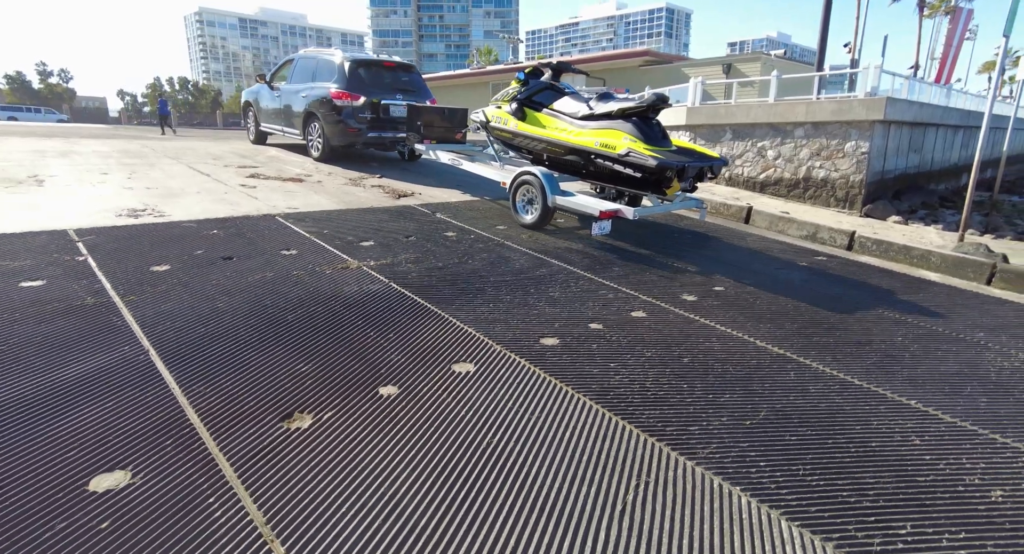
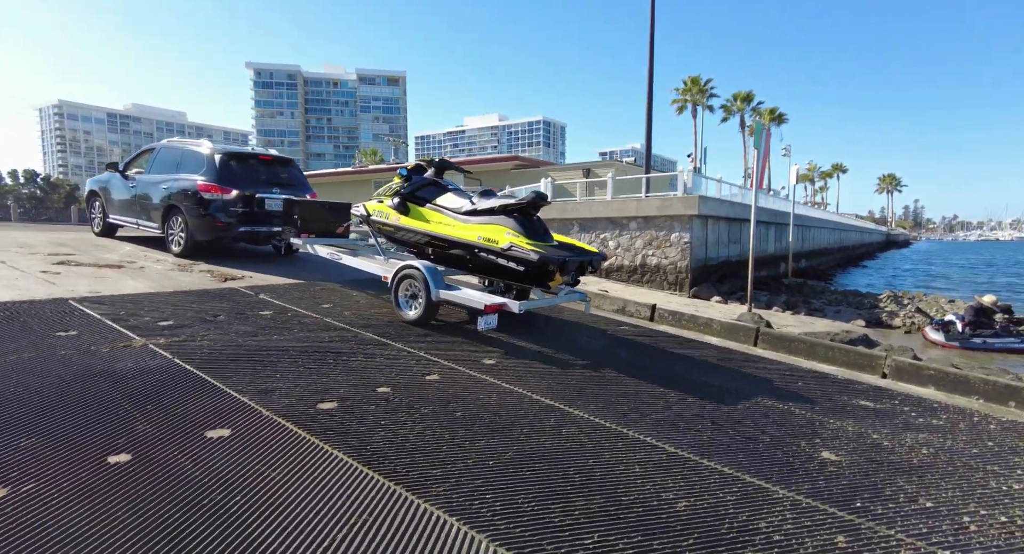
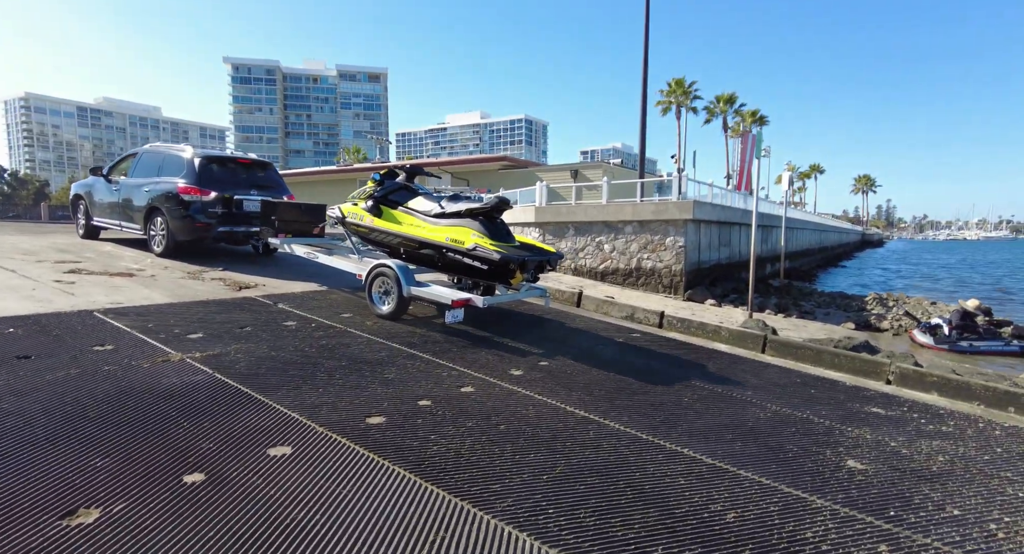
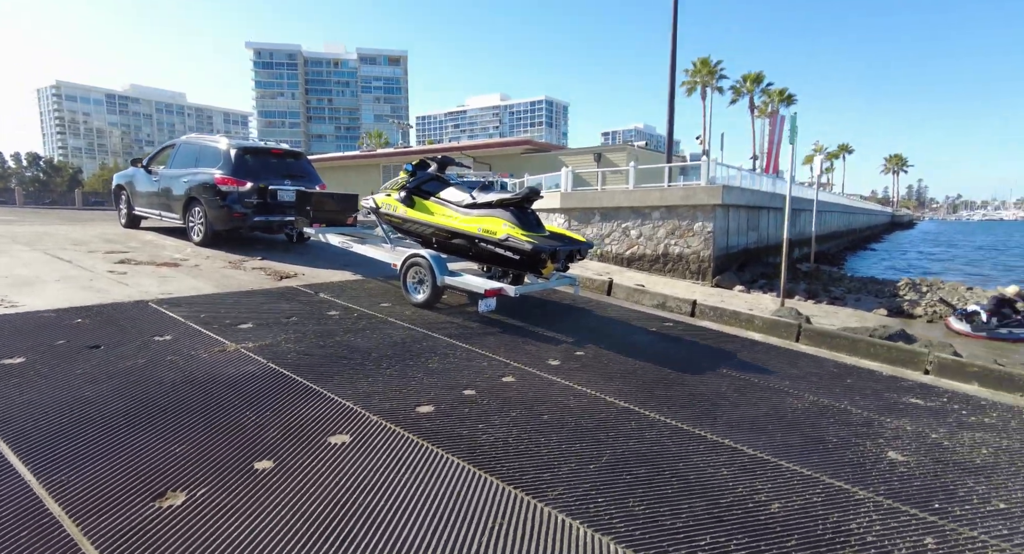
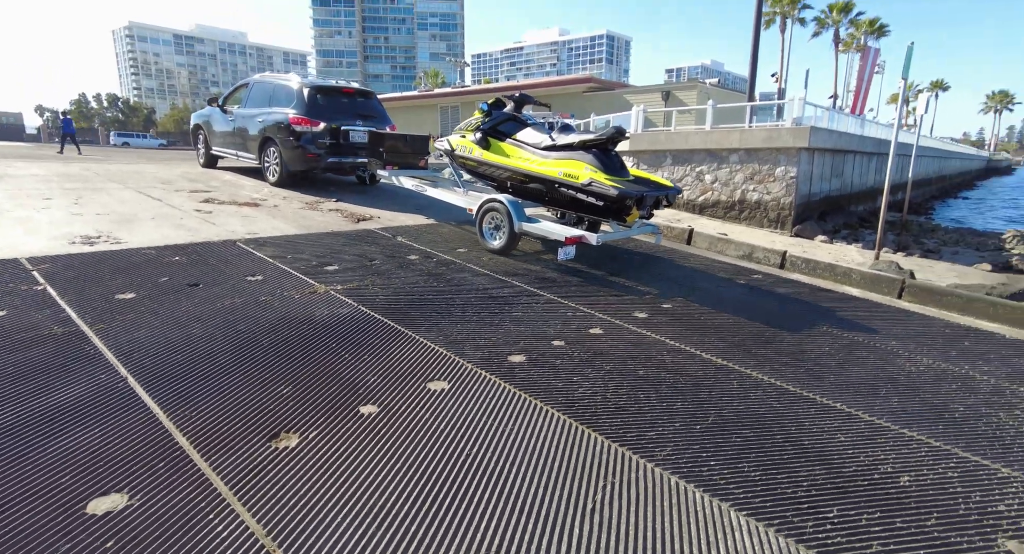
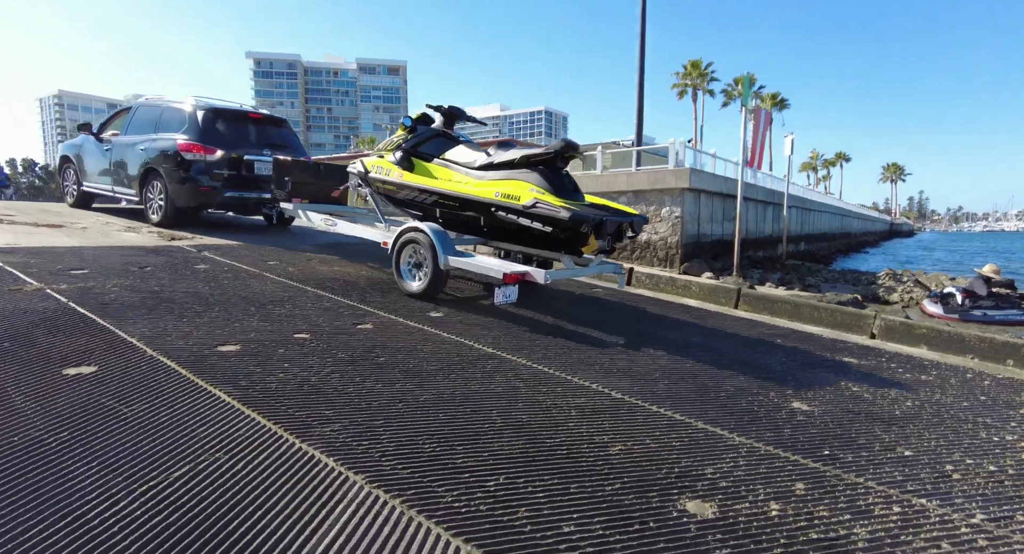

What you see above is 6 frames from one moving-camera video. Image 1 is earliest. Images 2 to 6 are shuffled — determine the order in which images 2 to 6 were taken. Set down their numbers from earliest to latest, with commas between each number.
5, 4, 3, 2, 6
